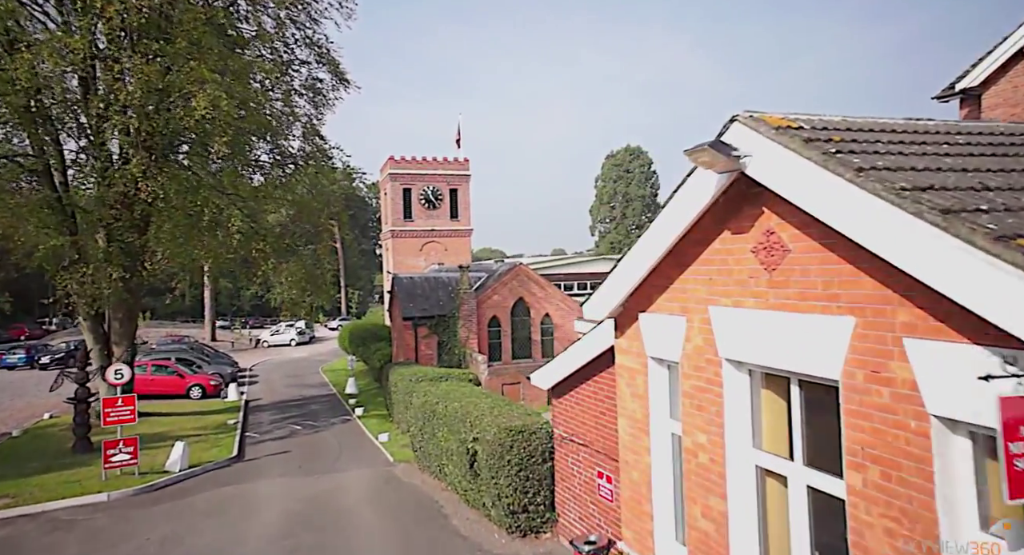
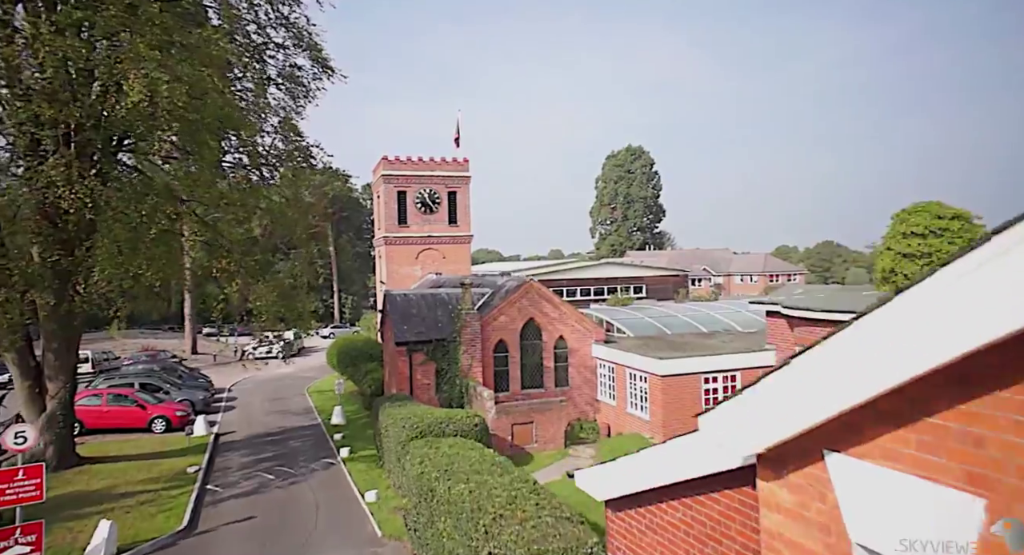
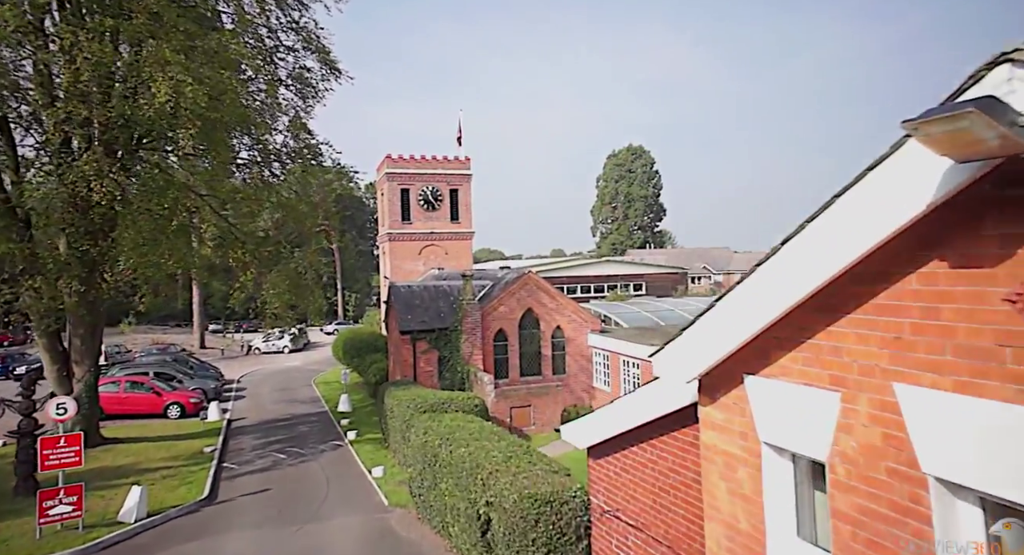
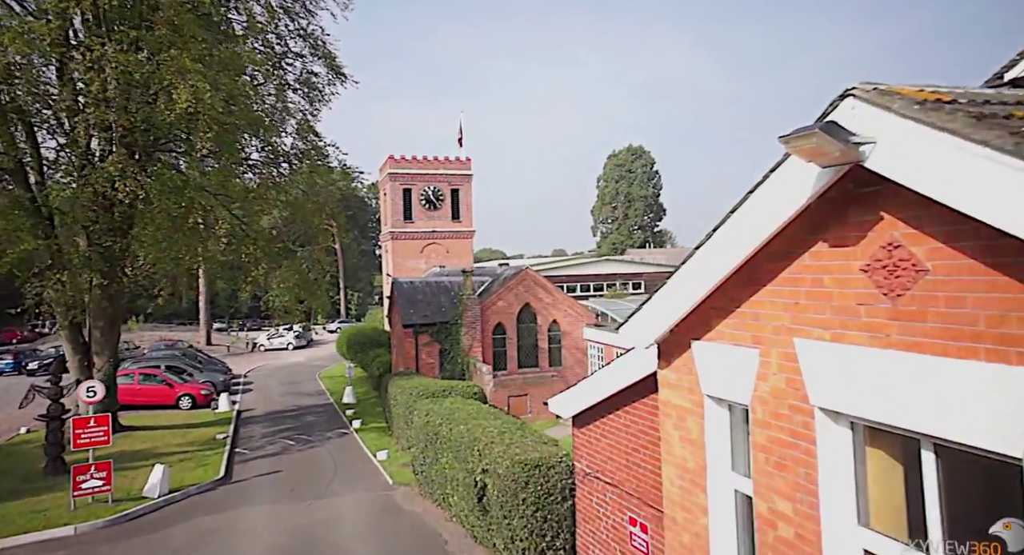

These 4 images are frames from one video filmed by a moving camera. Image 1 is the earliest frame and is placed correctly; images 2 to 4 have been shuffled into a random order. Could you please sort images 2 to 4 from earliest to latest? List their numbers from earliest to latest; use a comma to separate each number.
4, 3, 2
